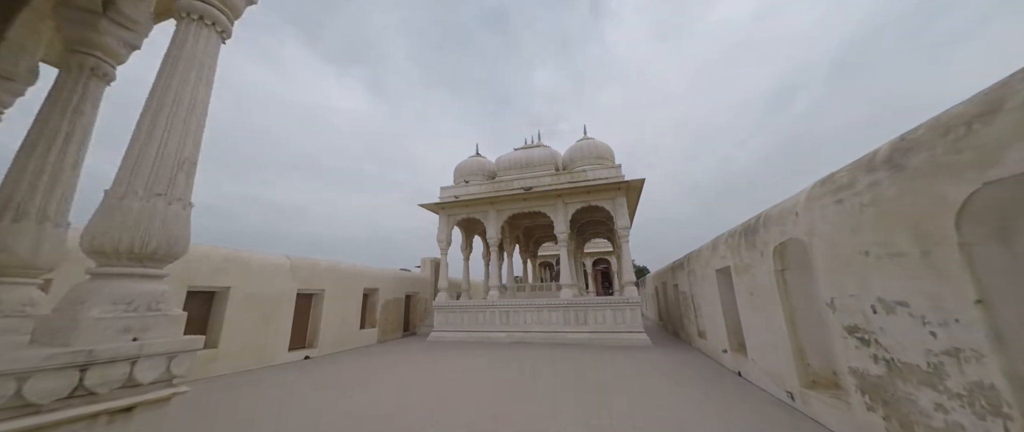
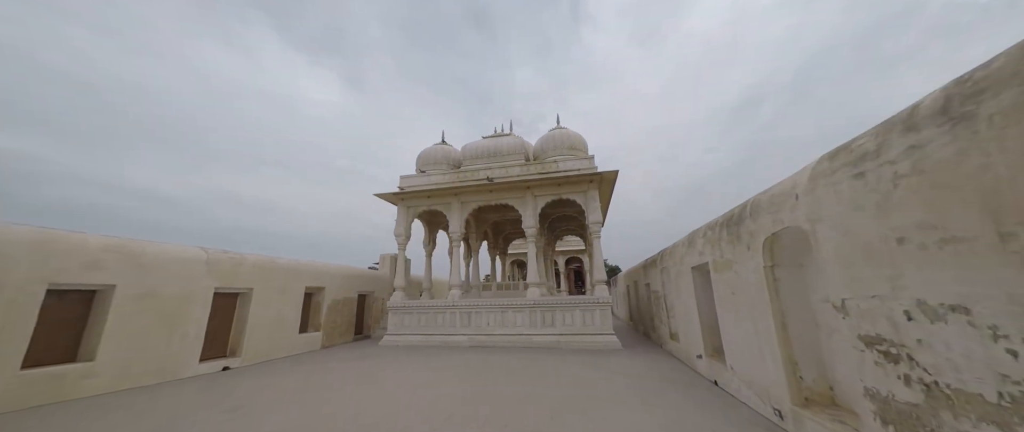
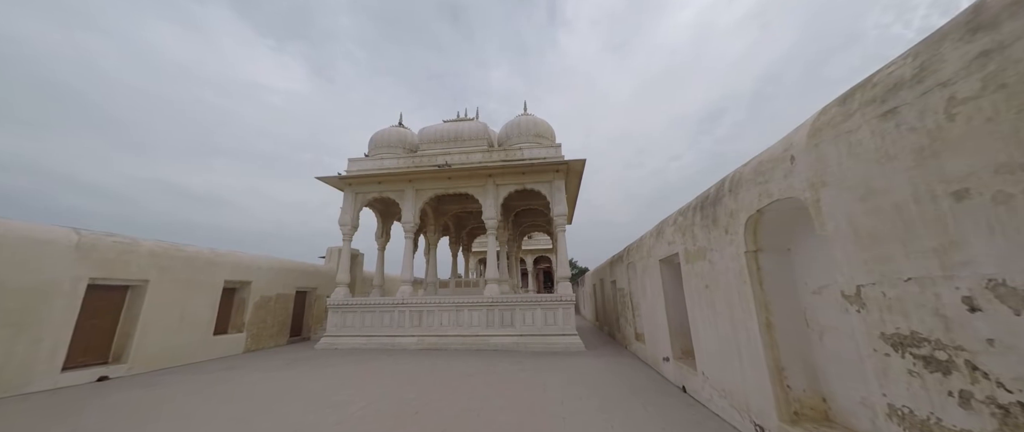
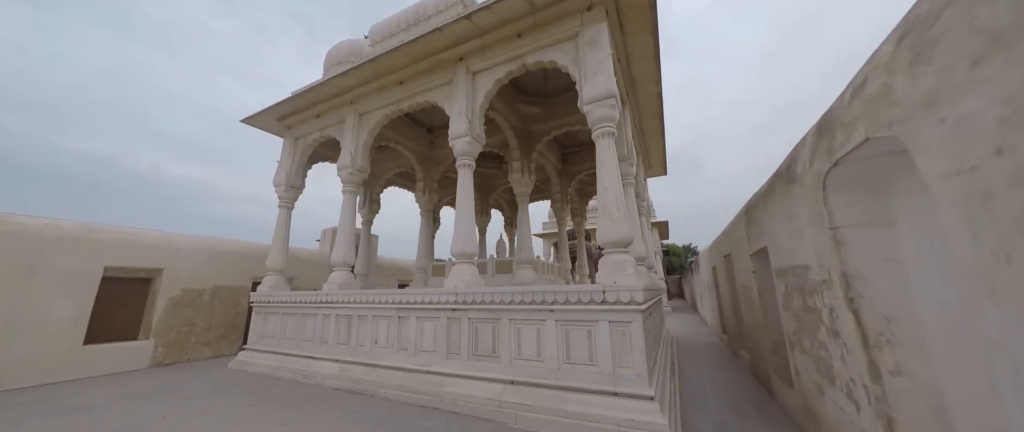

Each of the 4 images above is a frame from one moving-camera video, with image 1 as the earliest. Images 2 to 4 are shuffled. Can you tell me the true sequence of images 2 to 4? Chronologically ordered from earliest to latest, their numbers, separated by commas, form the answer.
2, 3, 4
